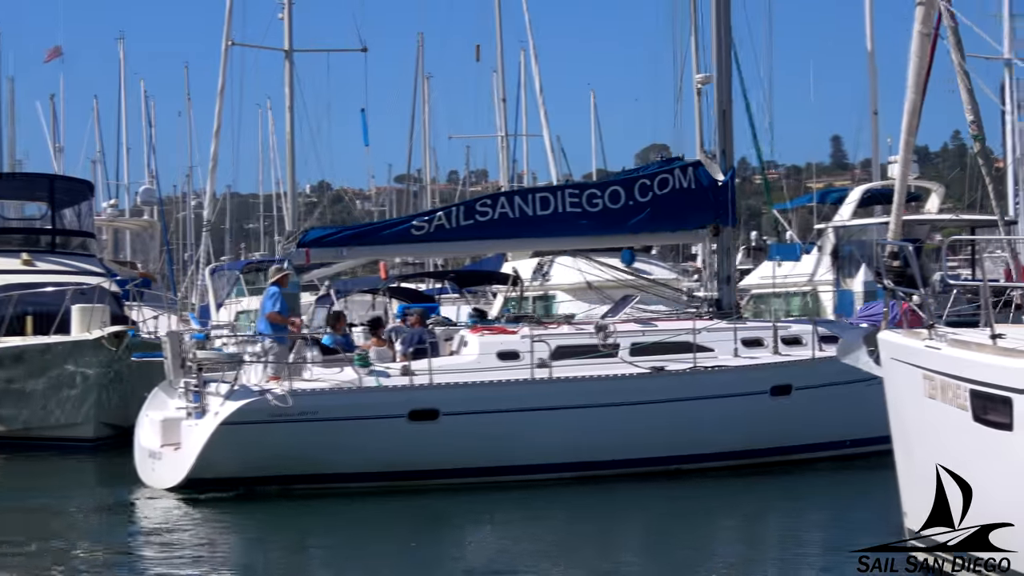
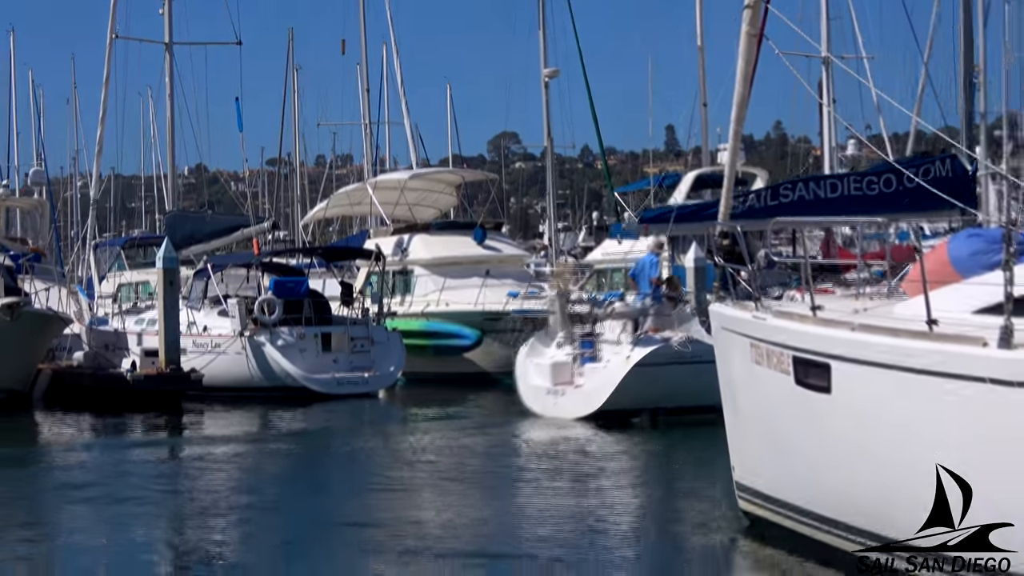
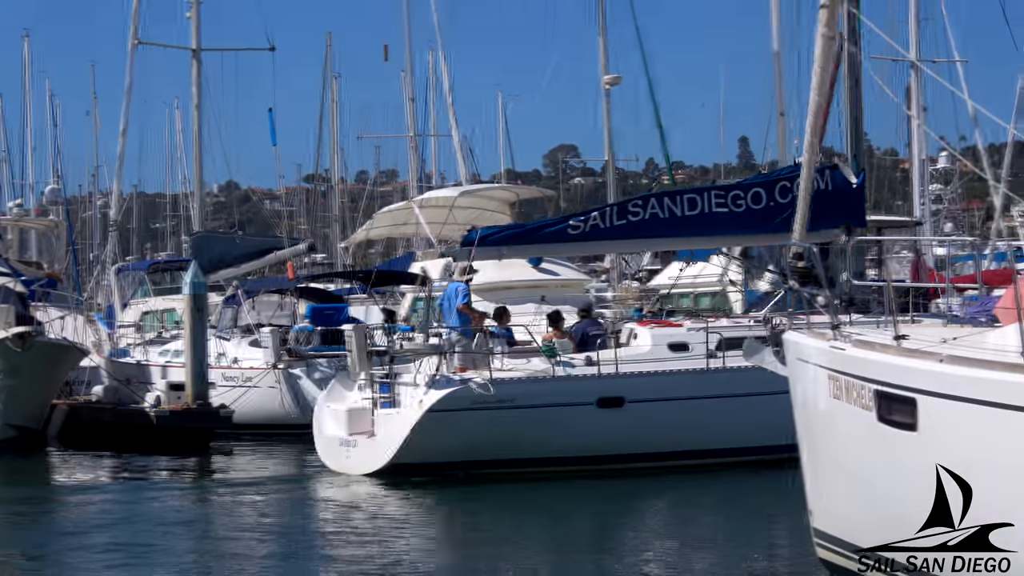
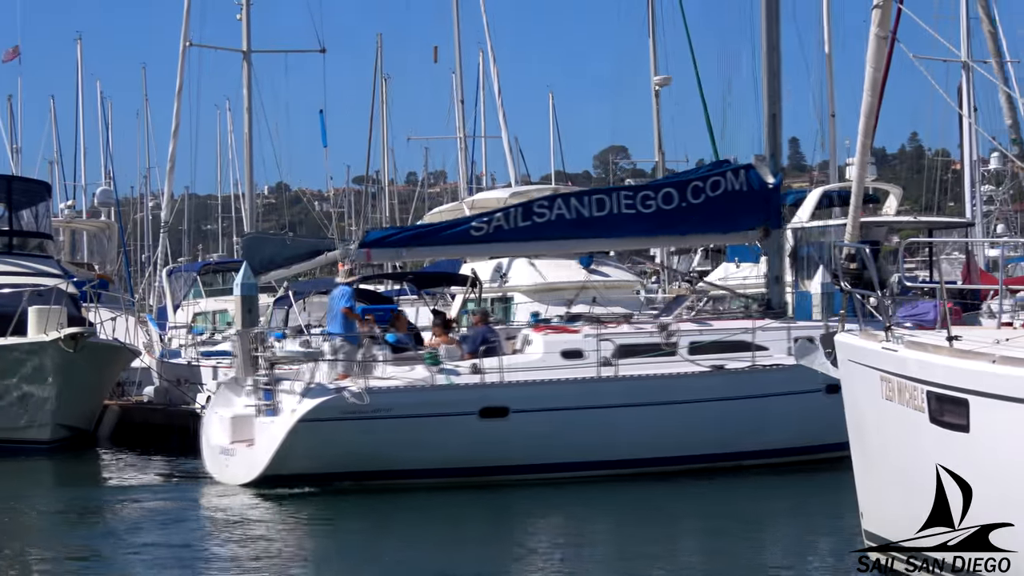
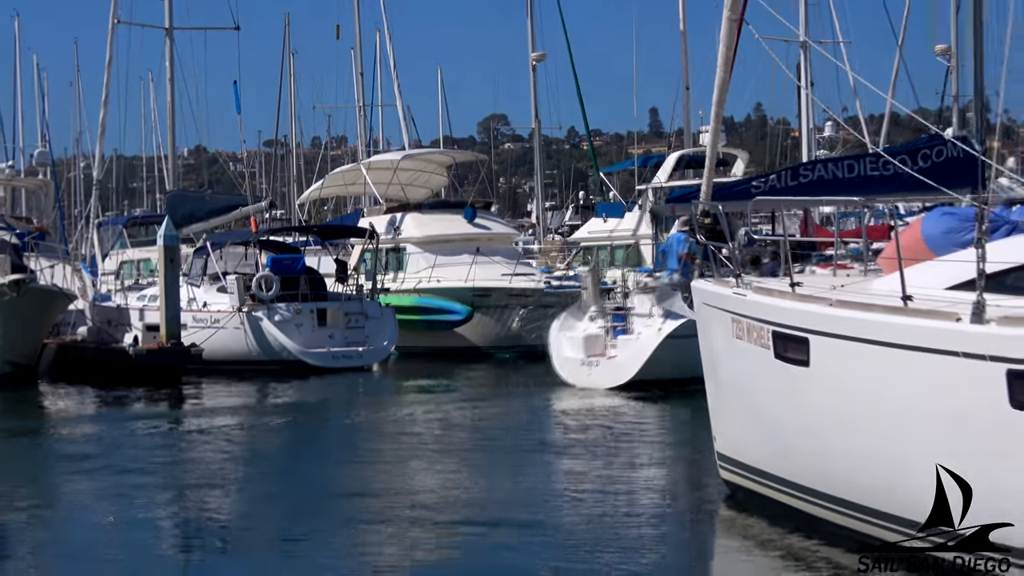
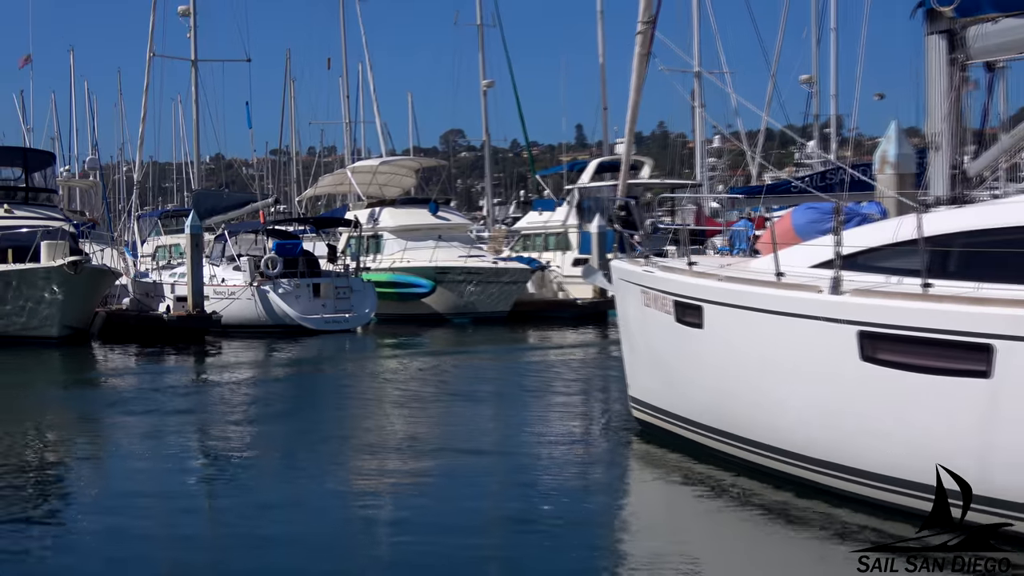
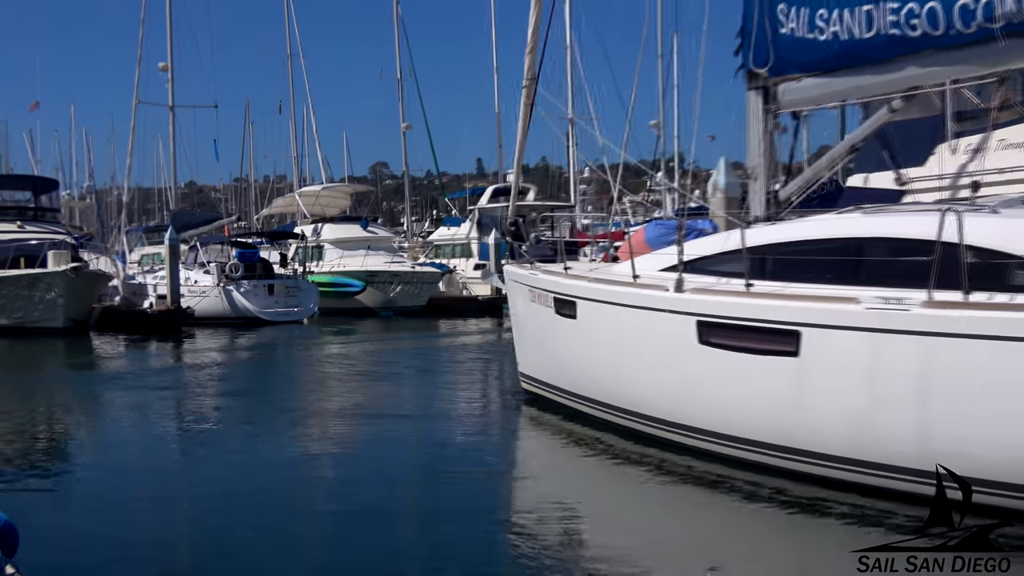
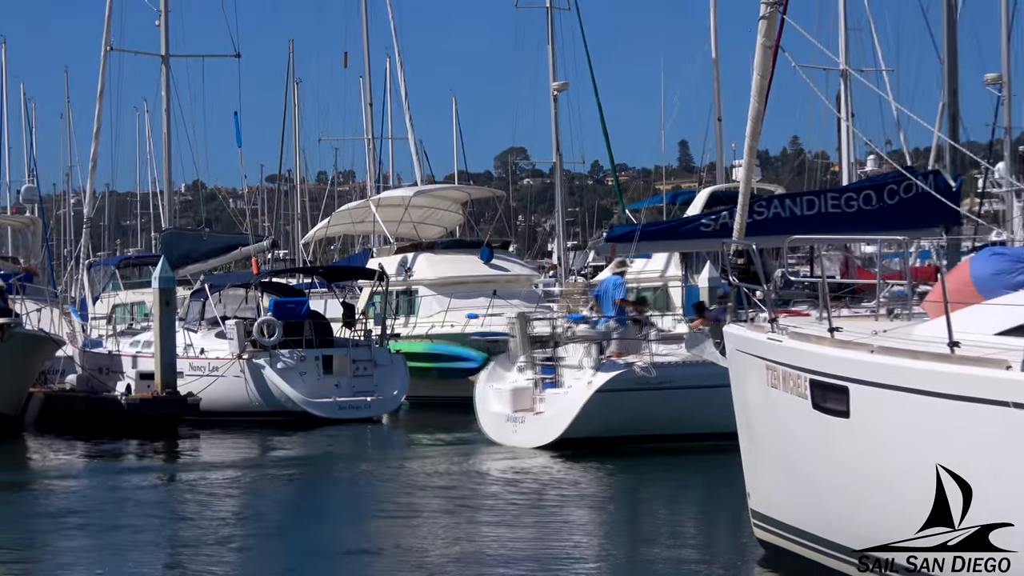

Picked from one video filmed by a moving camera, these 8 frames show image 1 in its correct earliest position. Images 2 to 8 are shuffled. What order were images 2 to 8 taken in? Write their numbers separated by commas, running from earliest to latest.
4, 3, 8, 2, 5, 6, 7
